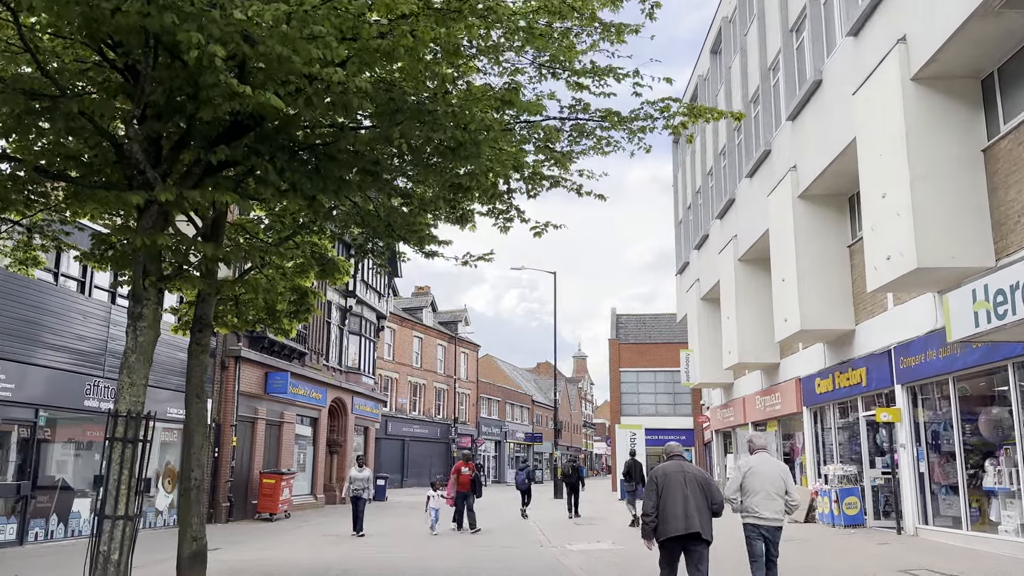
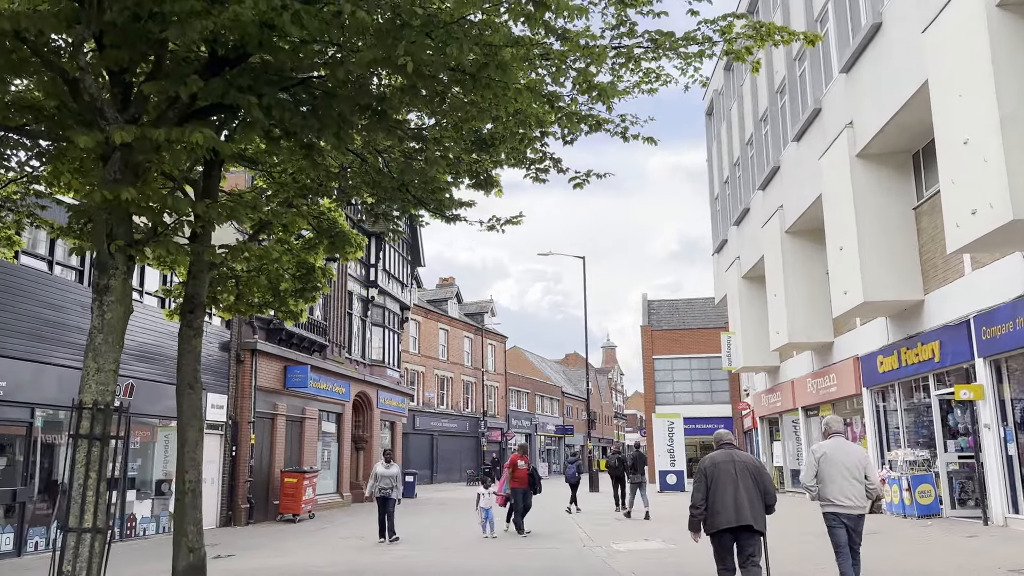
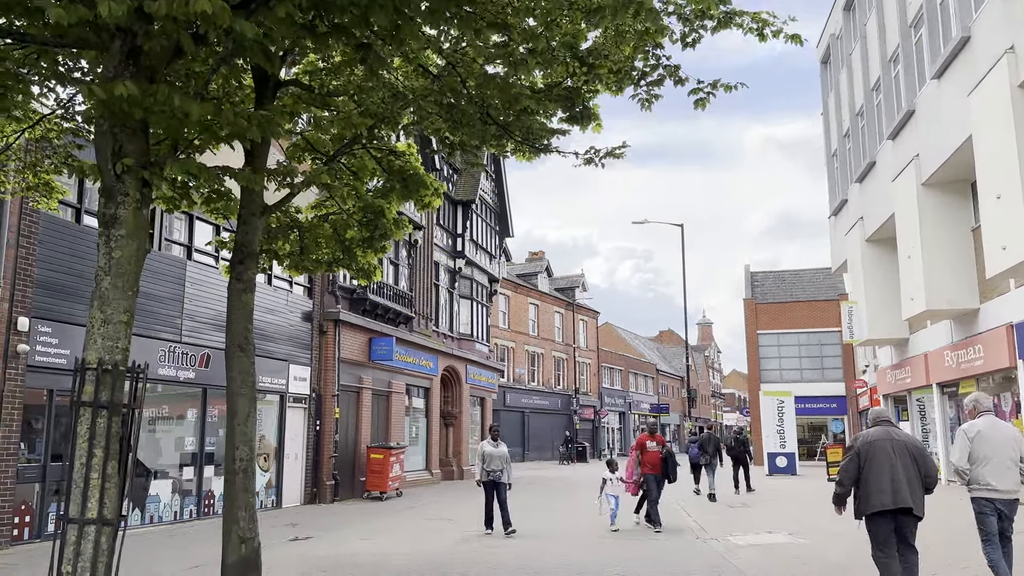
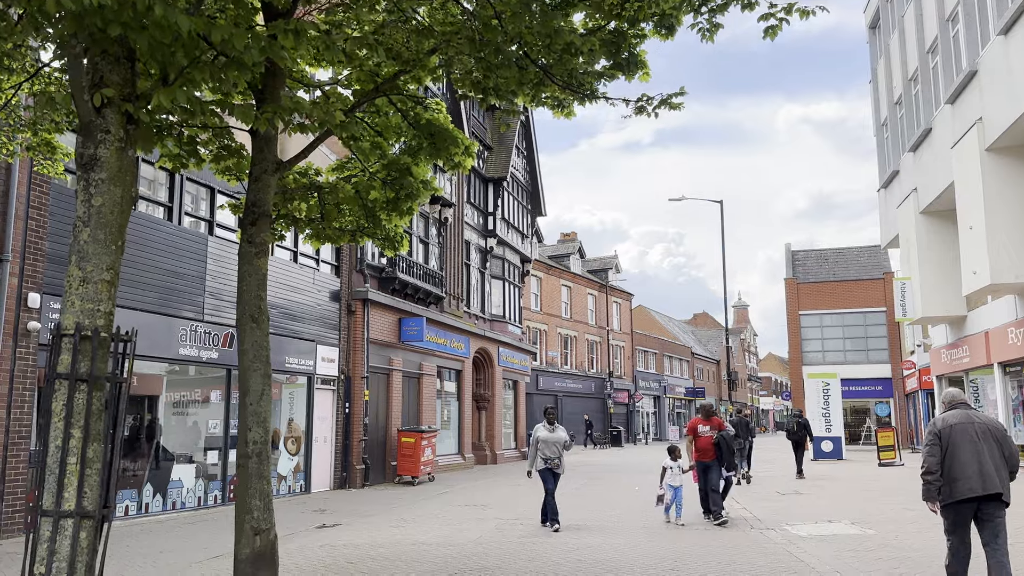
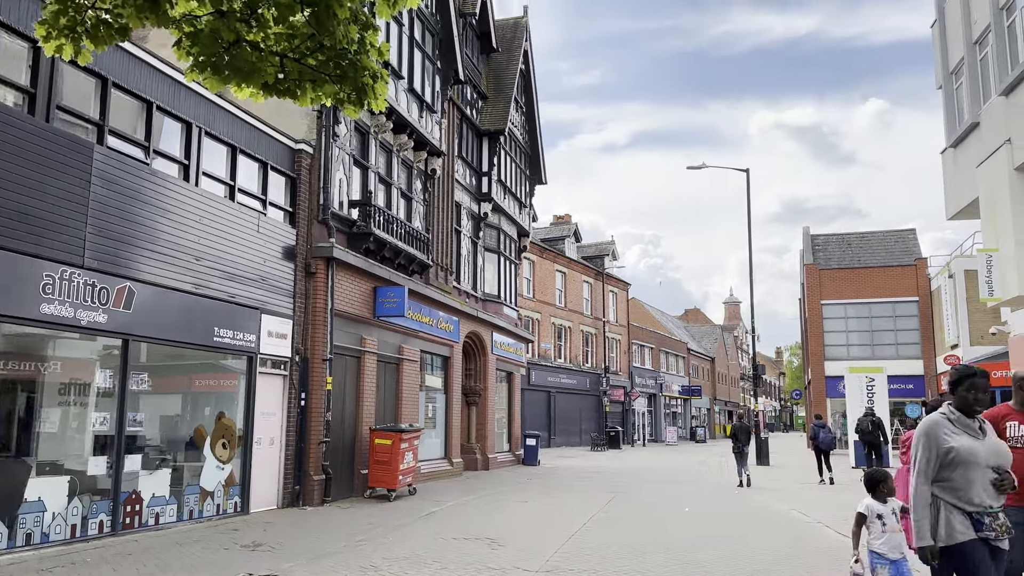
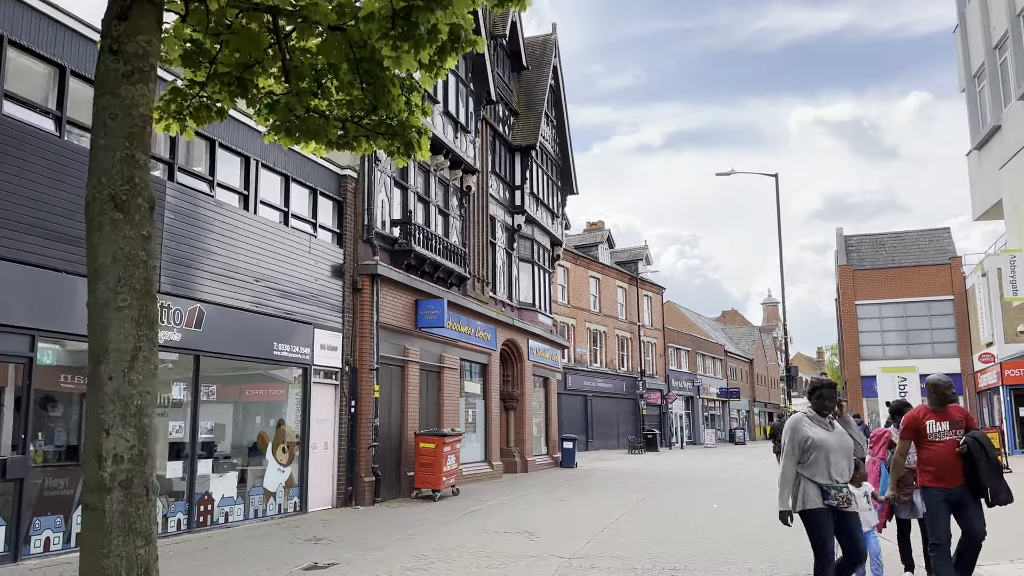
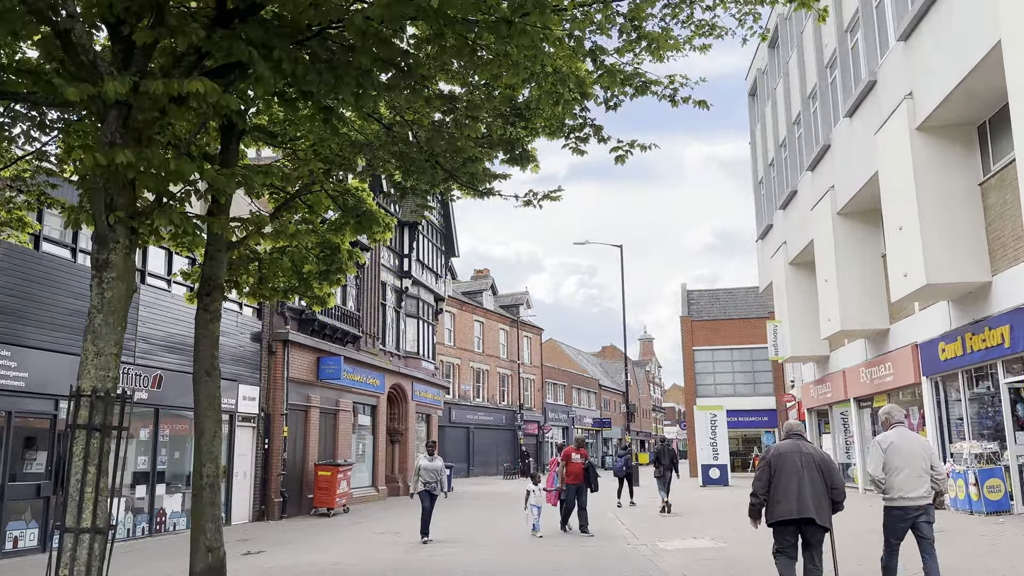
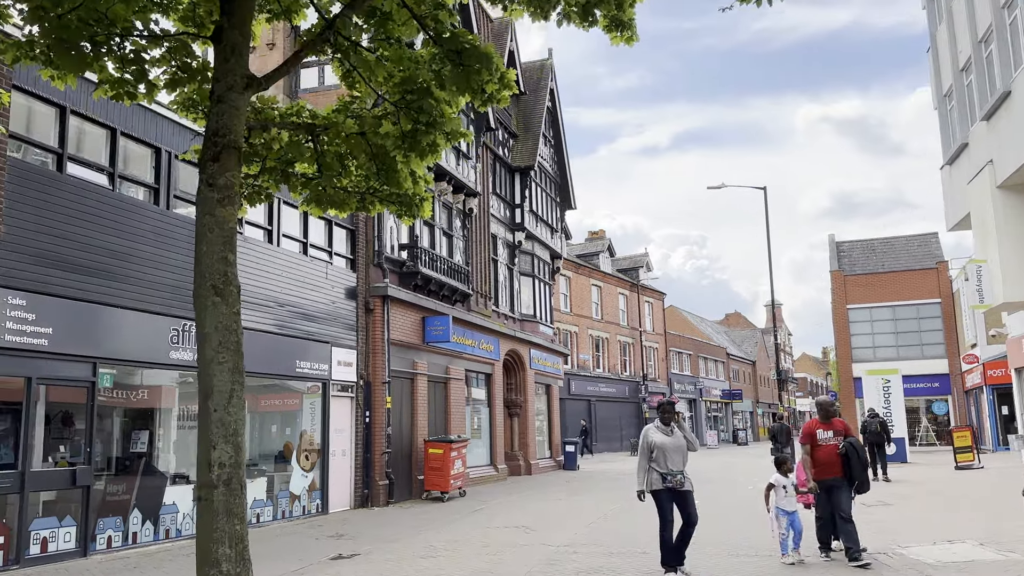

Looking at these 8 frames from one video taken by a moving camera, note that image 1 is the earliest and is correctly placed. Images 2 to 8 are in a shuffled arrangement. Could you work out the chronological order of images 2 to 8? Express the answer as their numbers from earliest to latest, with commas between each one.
2, 7, 3, 4, 8, 6, 5
